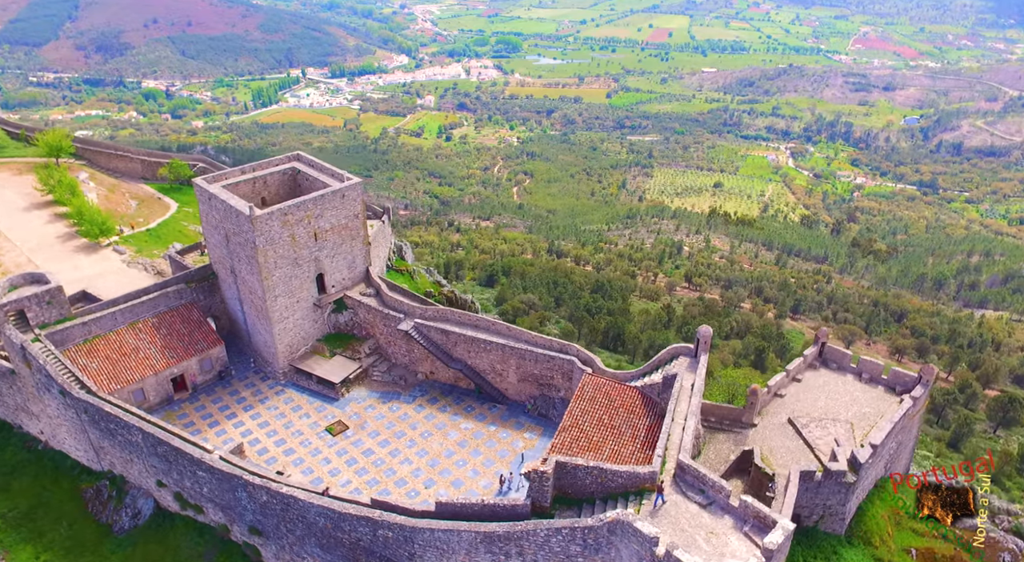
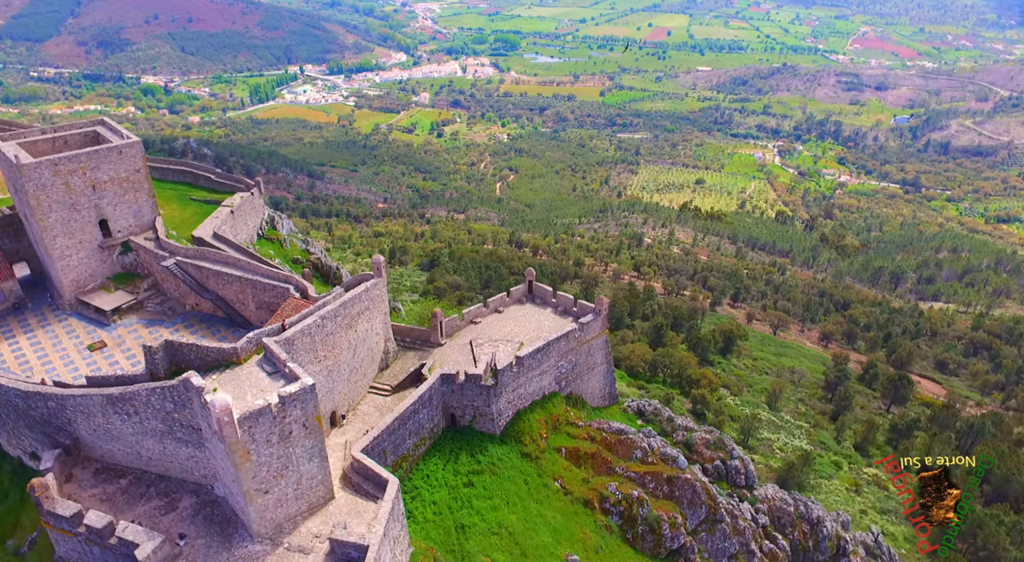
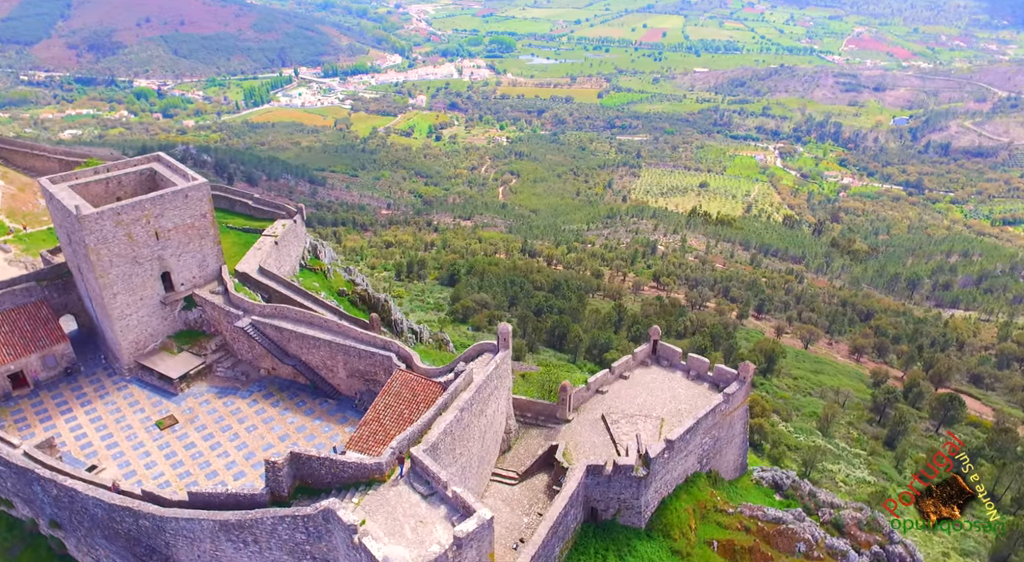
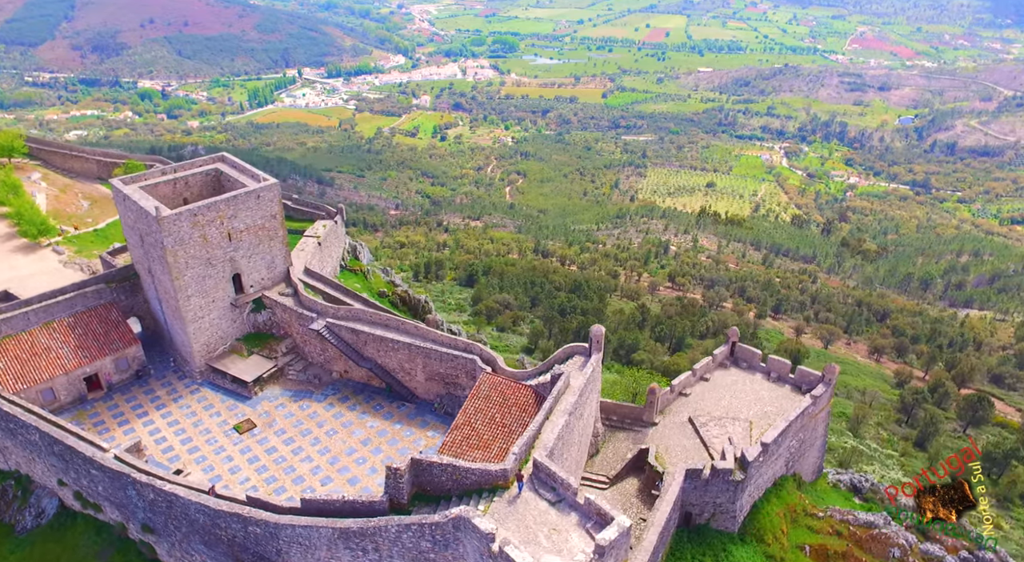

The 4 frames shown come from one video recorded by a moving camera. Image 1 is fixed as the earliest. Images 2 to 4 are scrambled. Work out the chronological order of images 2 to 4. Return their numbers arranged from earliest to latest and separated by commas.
4, 3, 2
